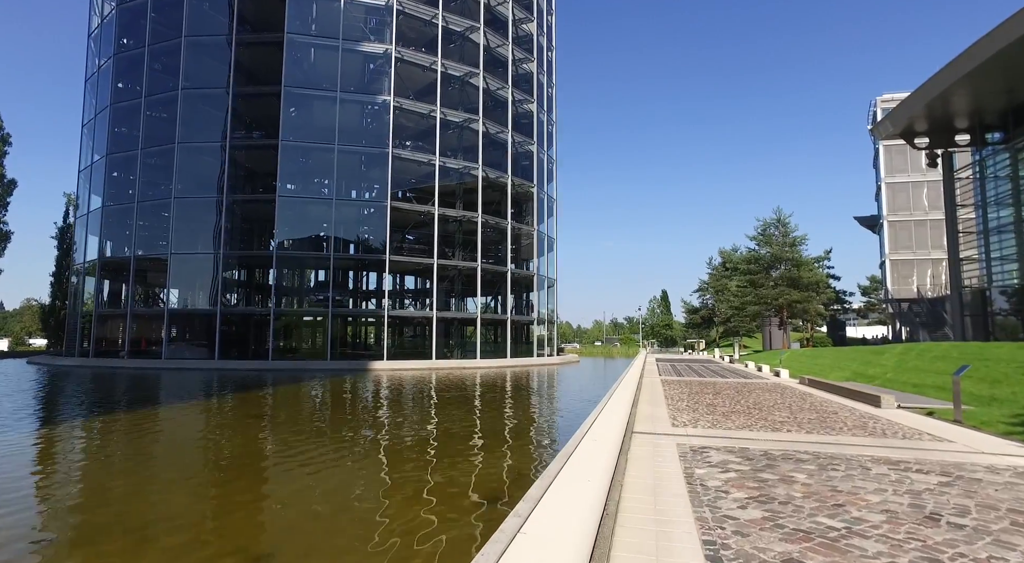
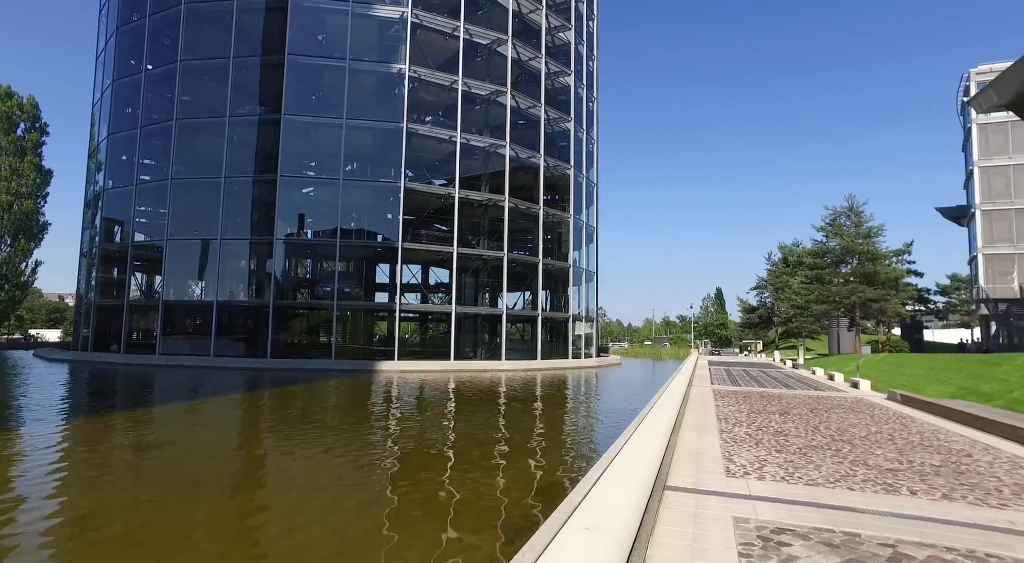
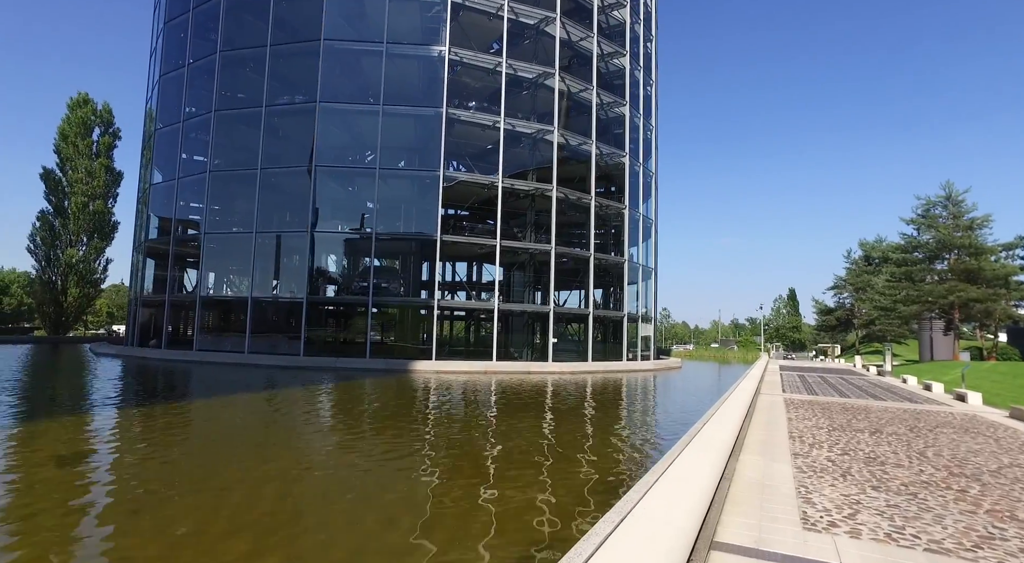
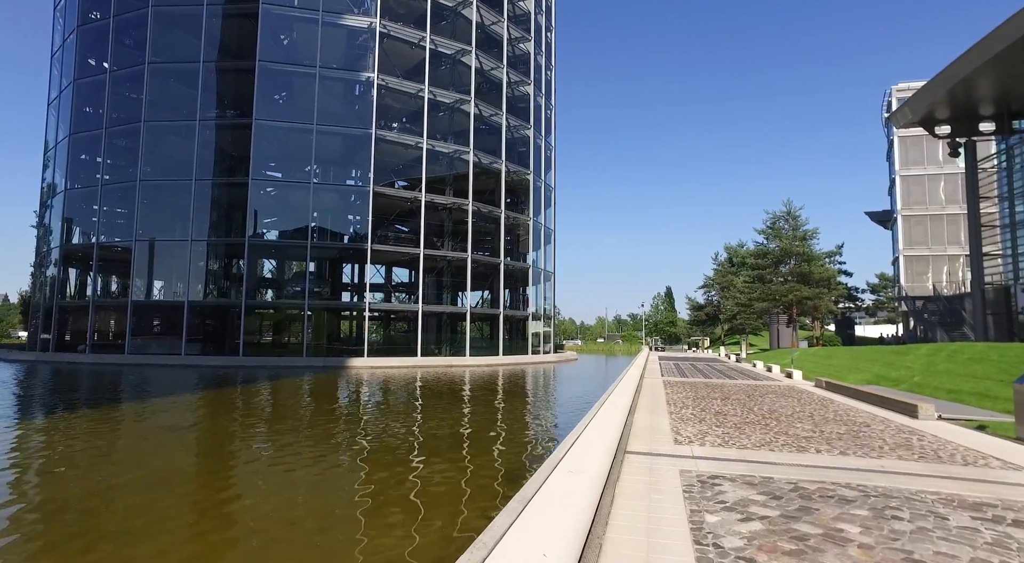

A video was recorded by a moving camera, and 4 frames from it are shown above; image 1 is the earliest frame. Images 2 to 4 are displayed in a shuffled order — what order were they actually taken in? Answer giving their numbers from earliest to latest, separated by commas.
4, 2, 3
